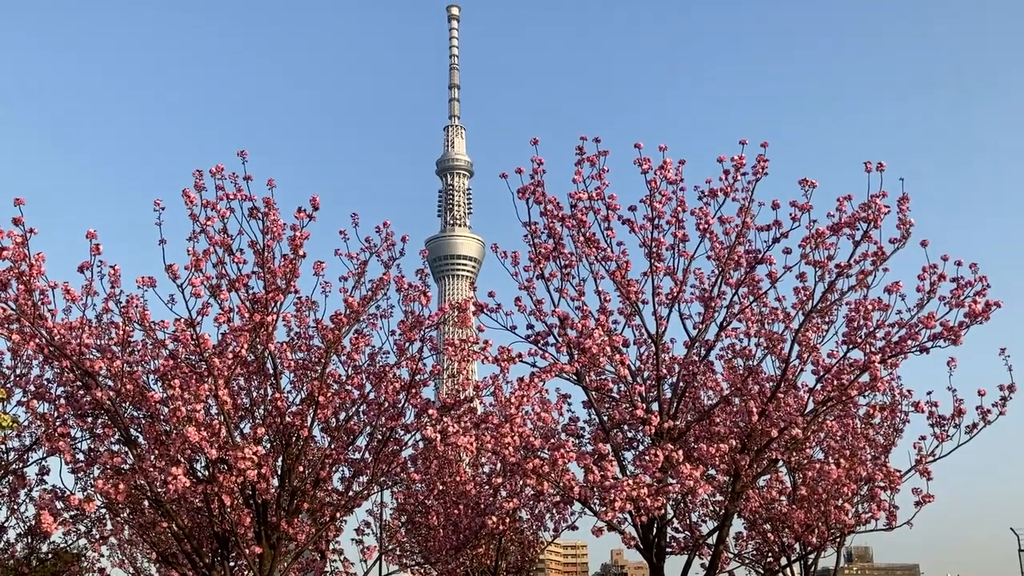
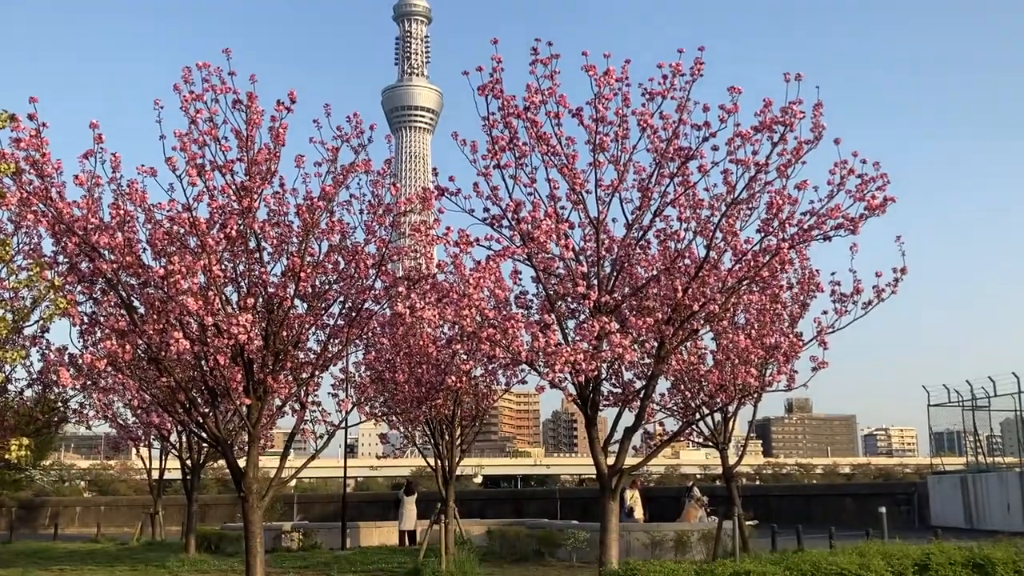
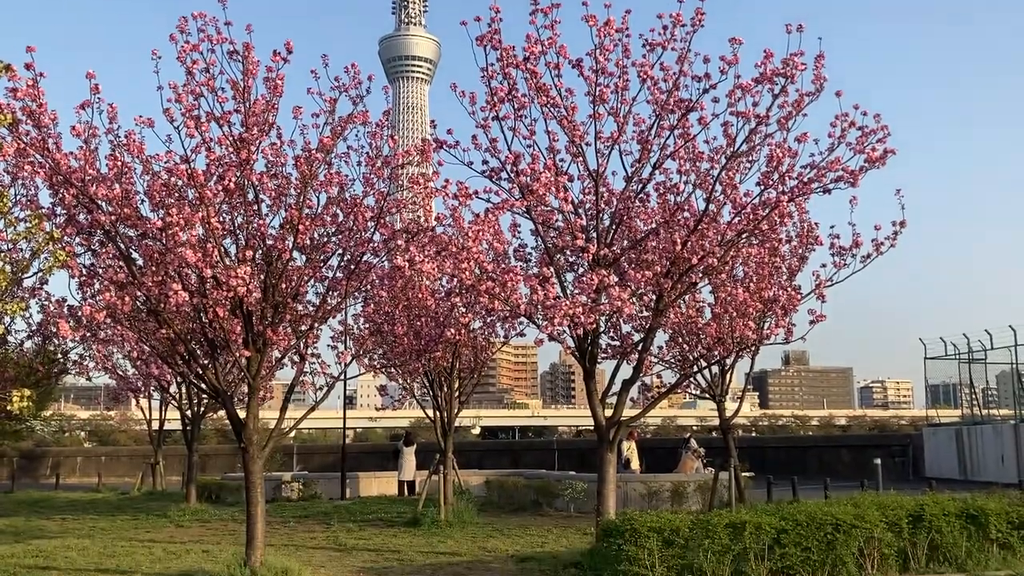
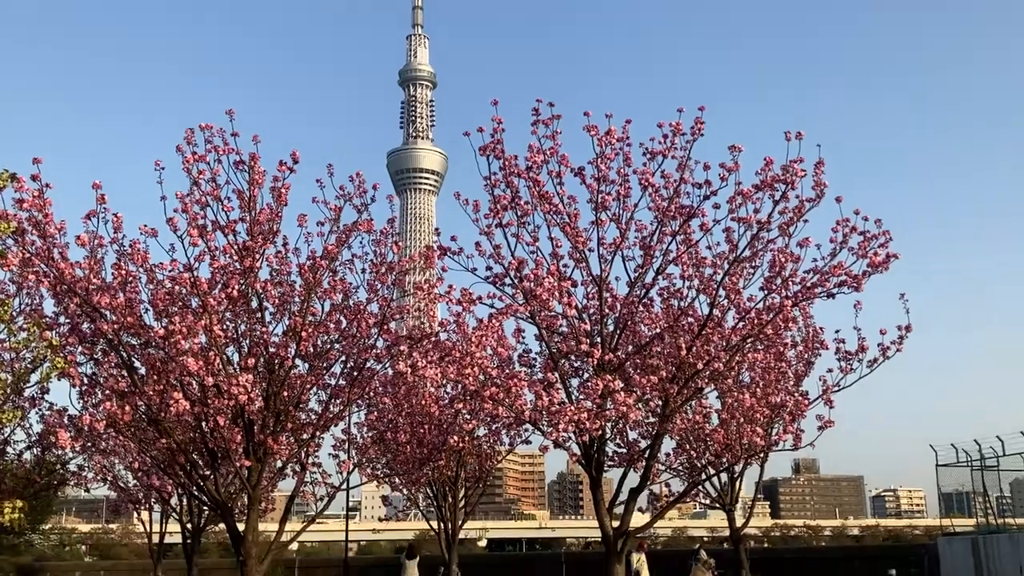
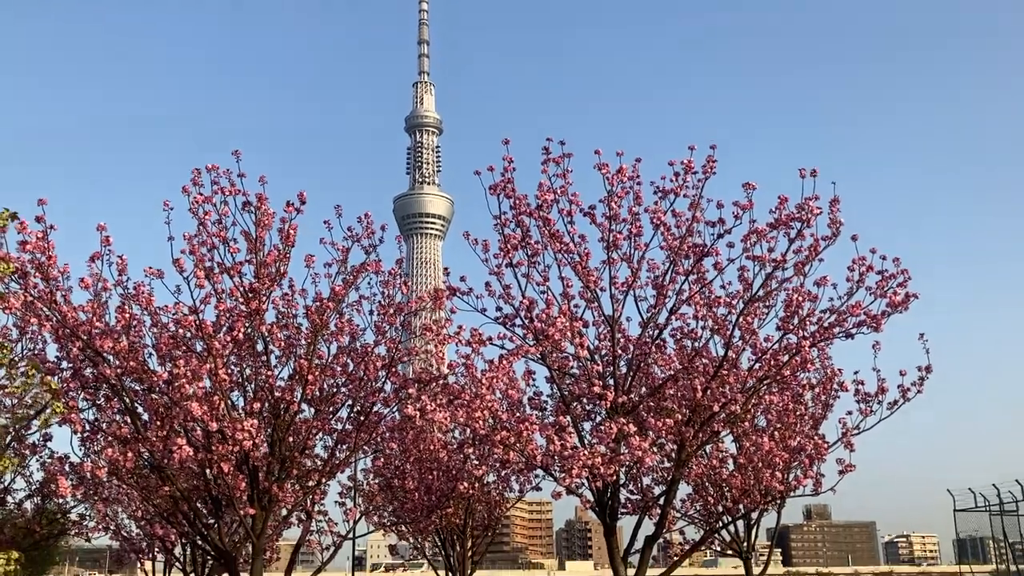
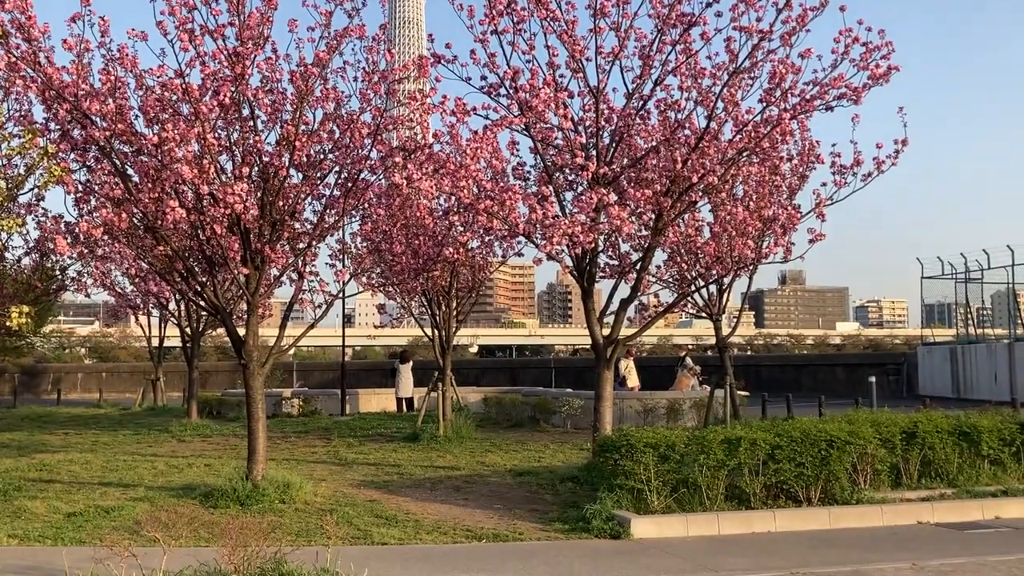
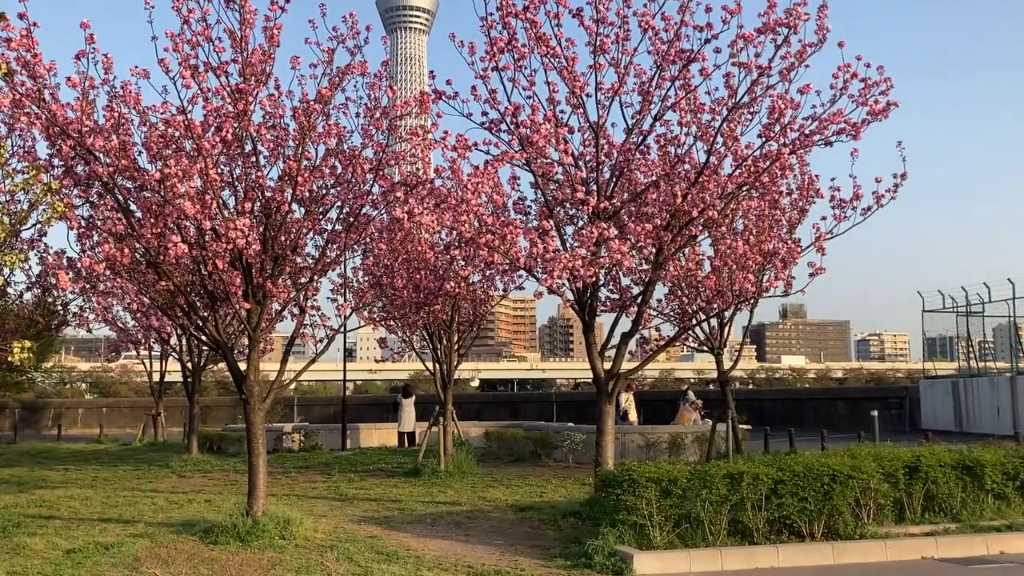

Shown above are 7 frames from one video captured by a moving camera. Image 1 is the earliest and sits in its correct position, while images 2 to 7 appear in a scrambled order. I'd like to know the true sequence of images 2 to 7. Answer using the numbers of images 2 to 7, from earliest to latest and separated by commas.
5, 4, 2, 3, 7, 6
